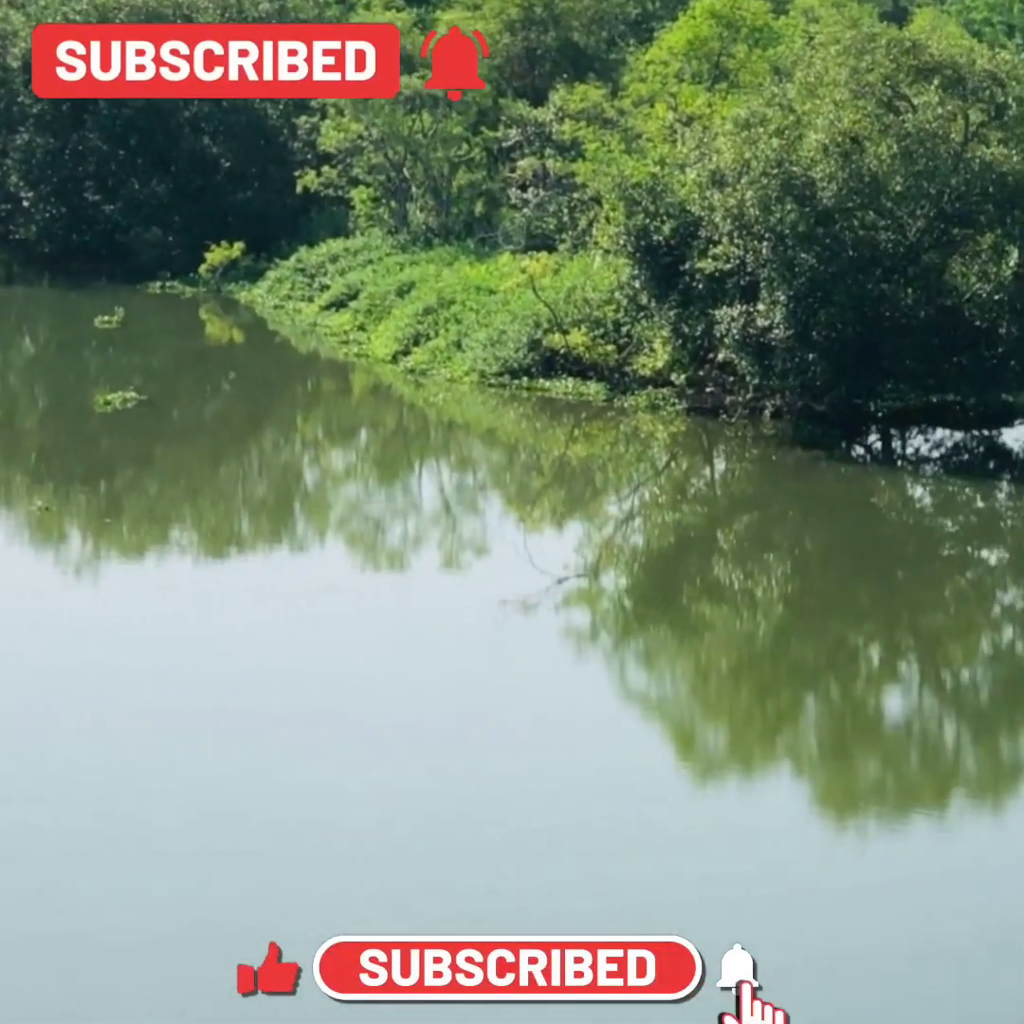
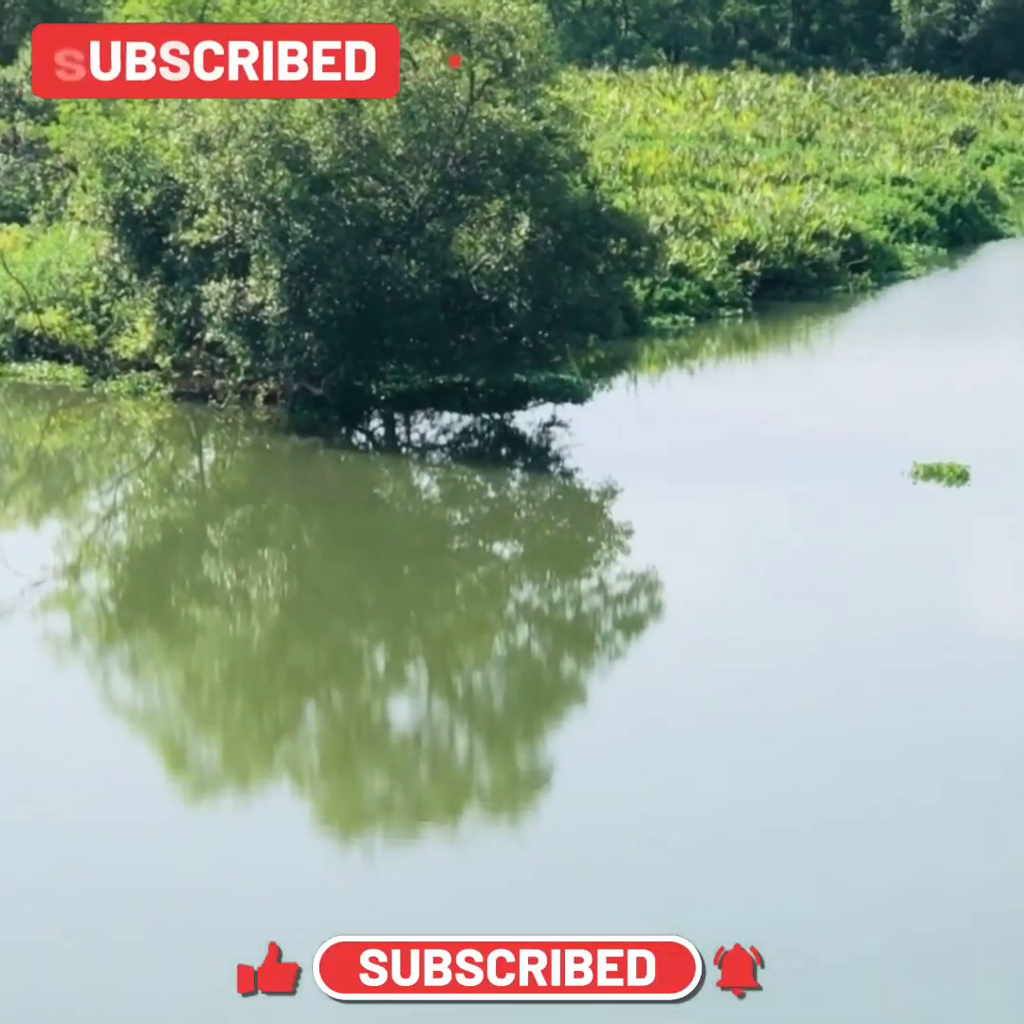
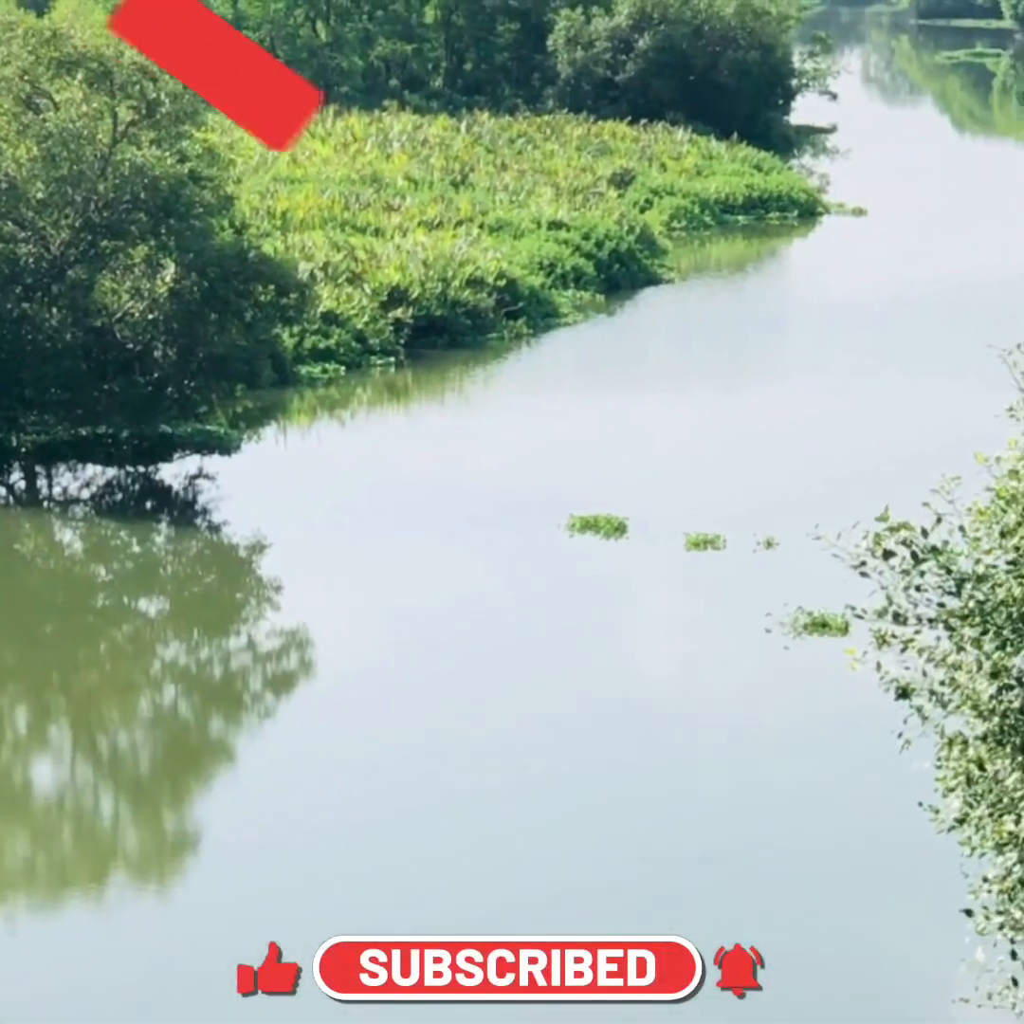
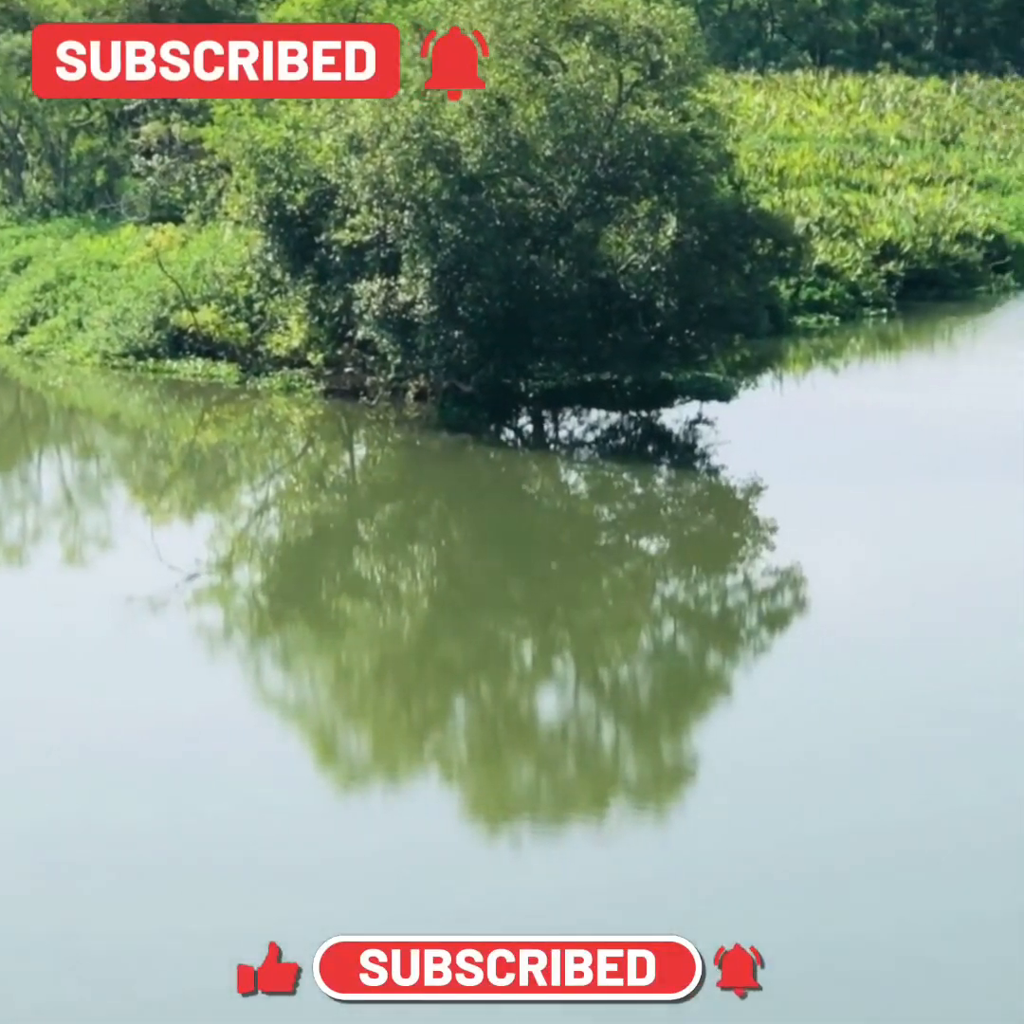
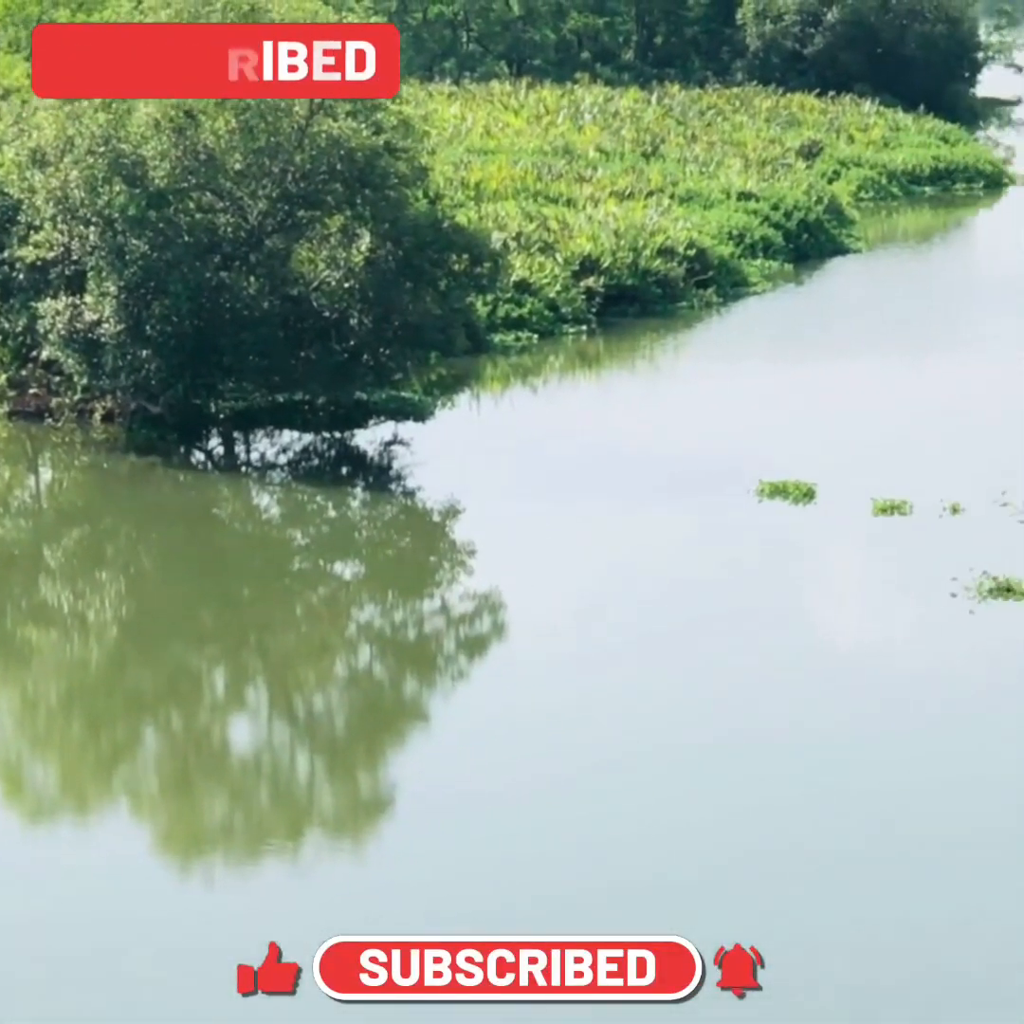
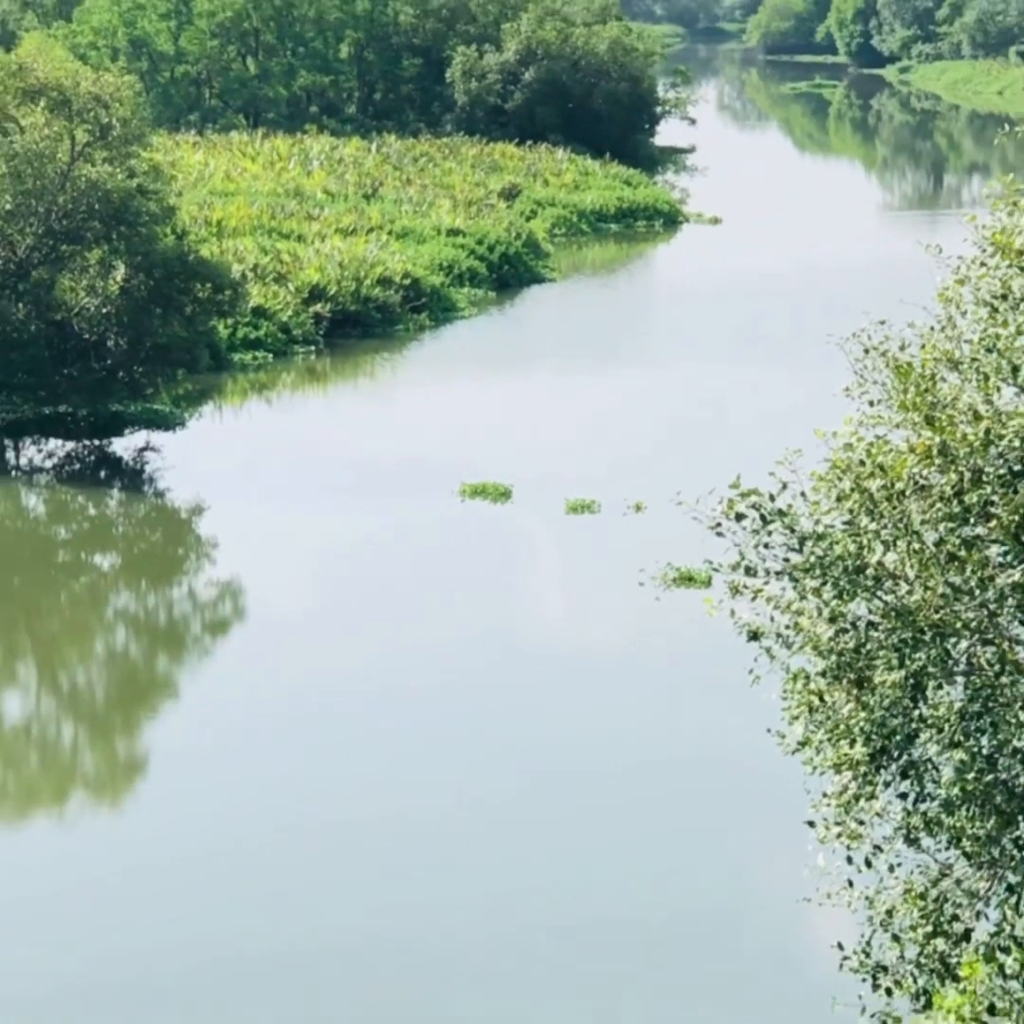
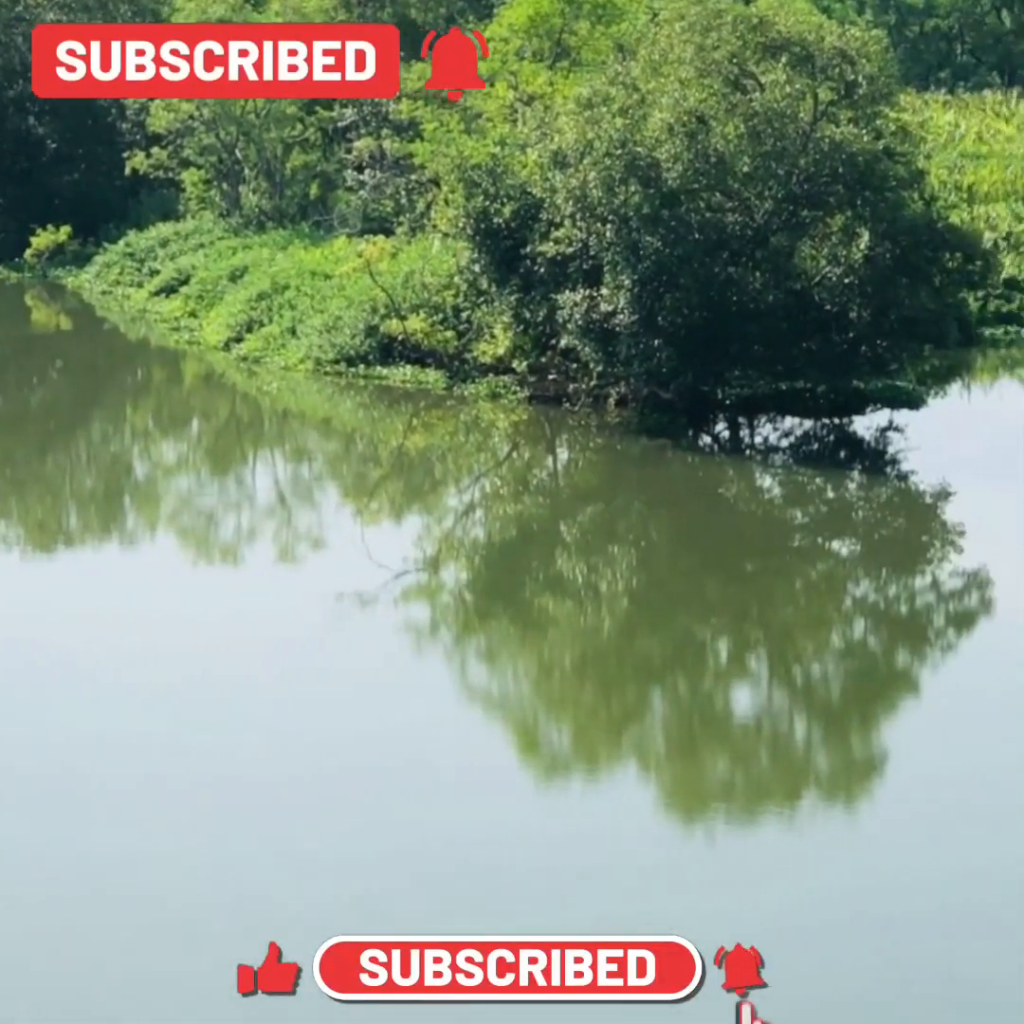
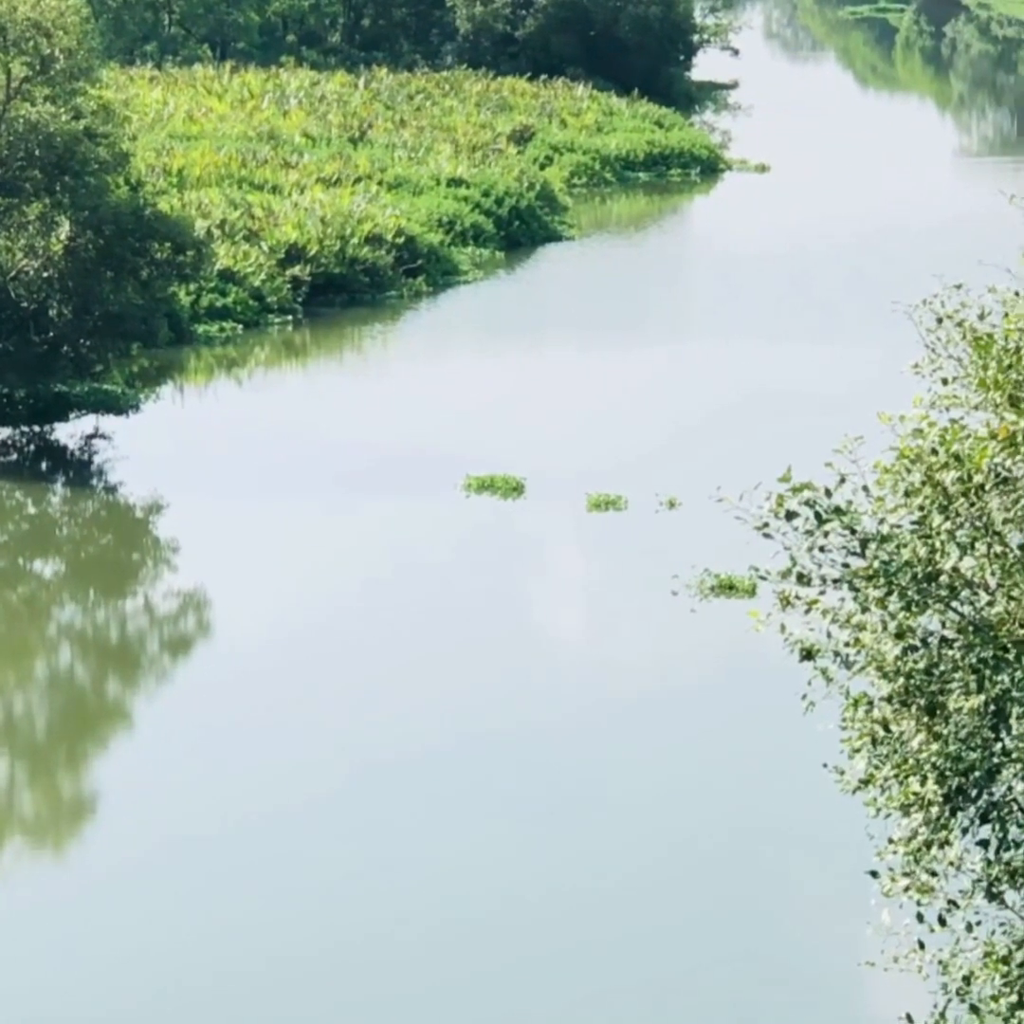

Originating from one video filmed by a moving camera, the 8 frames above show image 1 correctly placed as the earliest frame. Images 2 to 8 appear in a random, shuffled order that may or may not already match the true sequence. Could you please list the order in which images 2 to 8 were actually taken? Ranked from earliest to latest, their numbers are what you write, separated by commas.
7, 4, 2, 5, 3, 8, 6
